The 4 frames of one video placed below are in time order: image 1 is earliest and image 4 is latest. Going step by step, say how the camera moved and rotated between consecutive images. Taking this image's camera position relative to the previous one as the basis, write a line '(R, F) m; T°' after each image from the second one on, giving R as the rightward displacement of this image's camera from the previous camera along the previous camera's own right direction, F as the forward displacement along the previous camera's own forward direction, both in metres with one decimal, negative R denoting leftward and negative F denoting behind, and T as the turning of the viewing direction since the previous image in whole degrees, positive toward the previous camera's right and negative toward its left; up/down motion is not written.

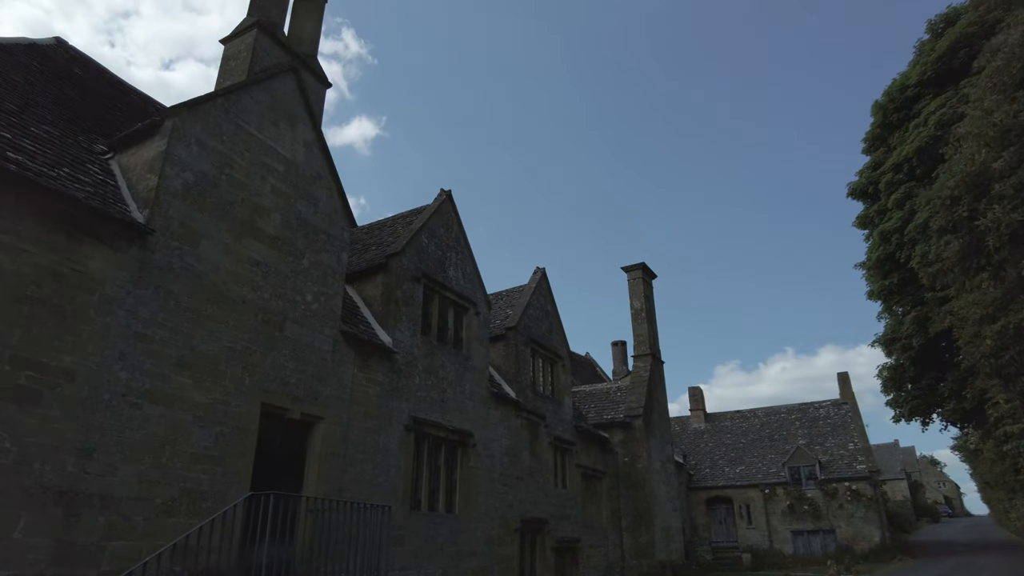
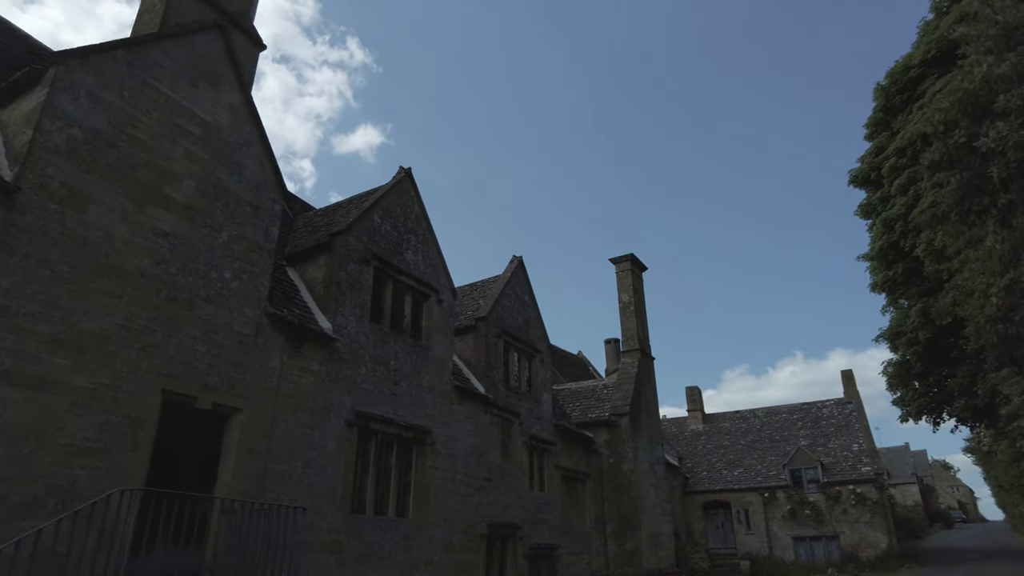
(+1.0, +1.2) m; -1°
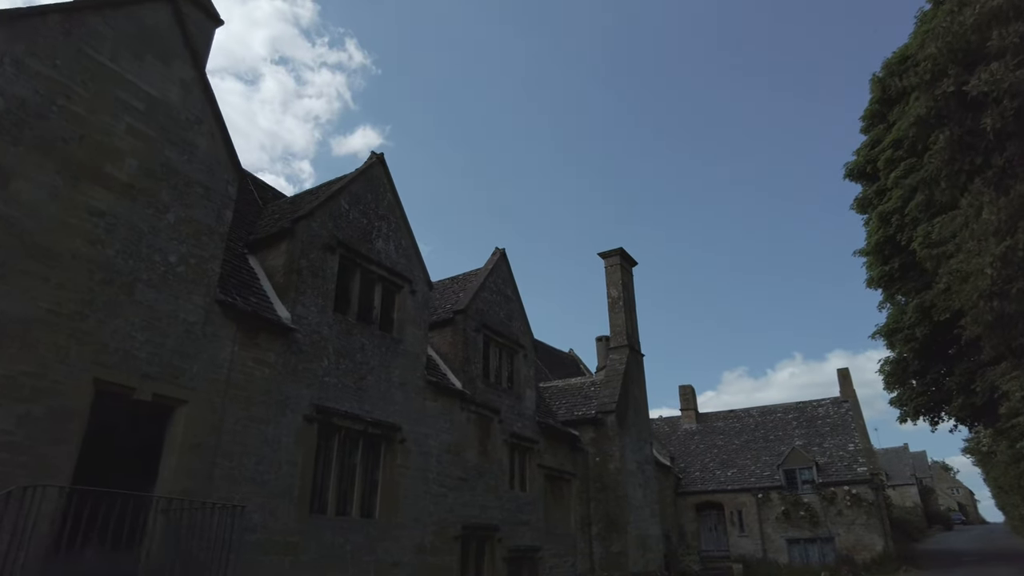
(+0.5, +0.6) m; 0°
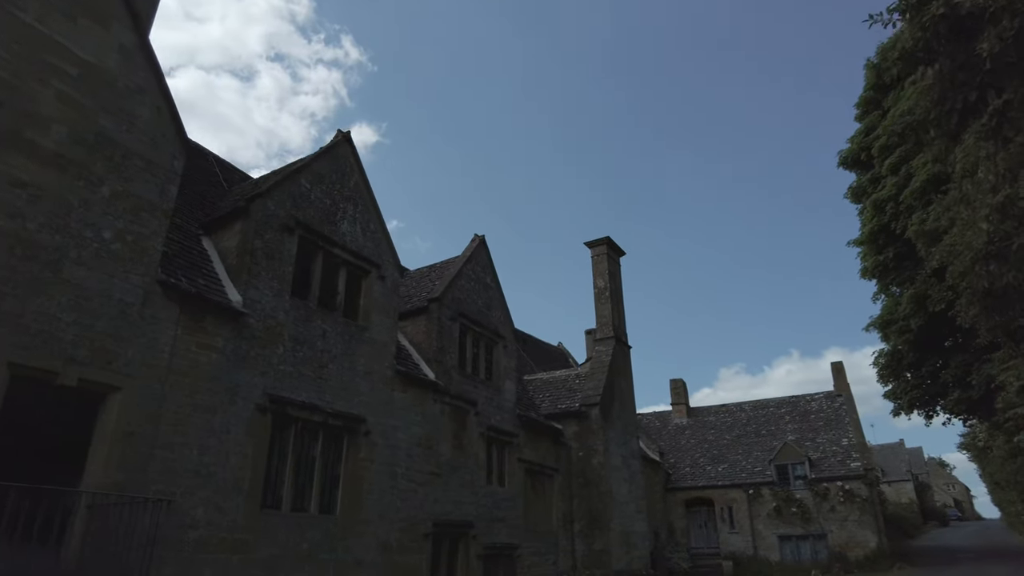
(+0.5, +0.6) m; 0°
